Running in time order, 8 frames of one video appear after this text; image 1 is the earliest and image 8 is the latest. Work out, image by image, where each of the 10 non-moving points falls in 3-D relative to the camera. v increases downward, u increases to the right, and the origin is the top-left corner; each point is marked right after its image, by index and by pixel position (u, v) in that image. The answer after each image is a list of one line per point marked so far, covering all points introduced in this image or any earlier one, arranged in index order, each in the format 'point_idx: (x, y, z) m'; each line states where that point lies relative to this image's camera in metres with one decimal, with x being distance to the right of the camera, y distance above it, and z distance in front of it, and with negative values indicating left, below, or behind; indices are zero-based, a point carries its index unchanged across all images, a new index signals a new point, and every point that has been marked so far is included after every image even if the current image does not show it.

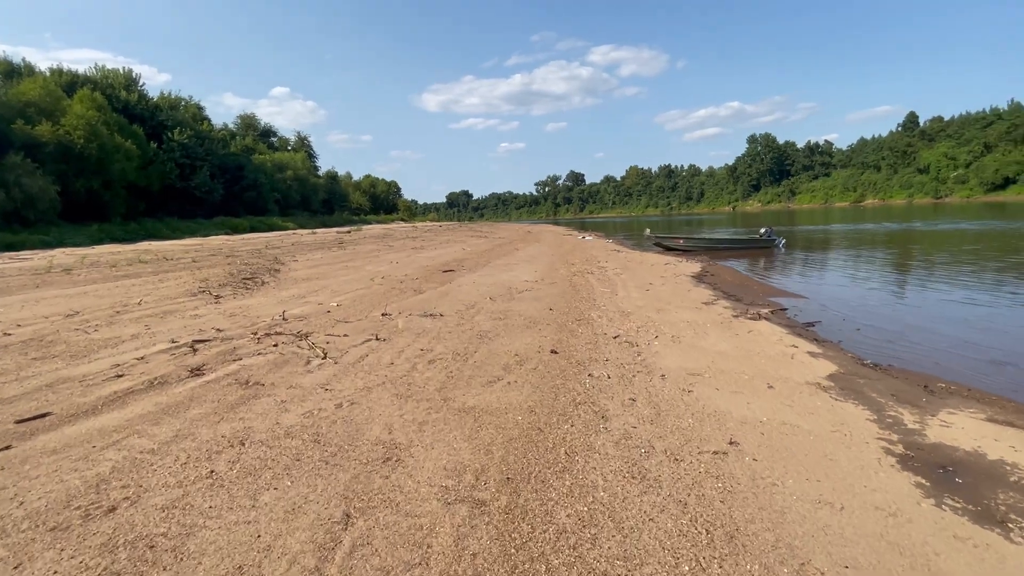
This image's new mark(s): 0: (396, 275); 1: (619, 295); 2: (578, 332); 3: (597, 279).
0: (-4.6, +0.5, +19.1) m
1: (+3.3, -0.2, +14.7) m
2: (+1.4, -1.0, +9.9) m
3: (+3.2, +0.3, +18.0) m
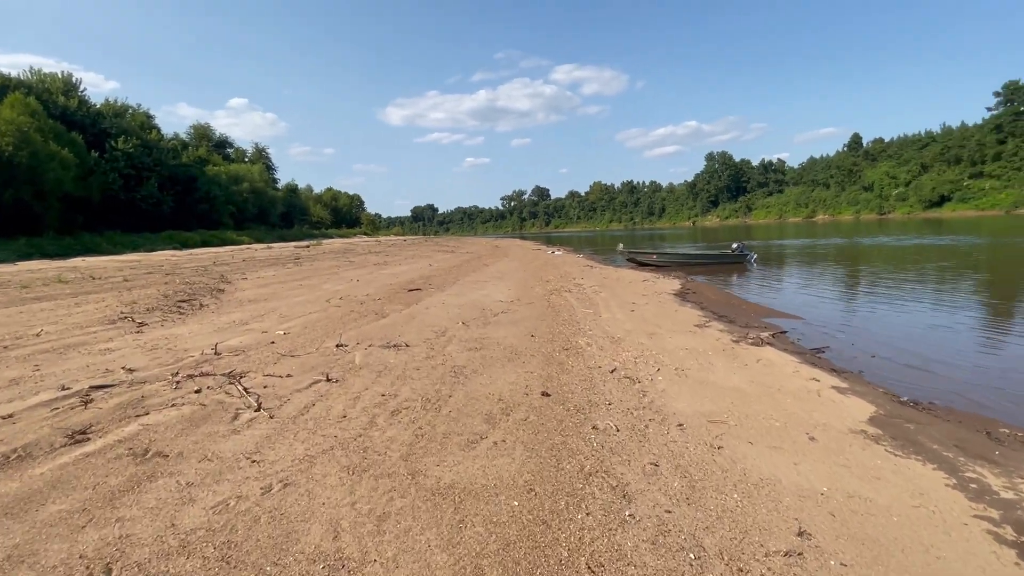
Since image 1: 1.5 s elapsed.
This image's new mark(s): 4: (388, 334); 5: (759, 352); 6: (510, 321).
0: (-5.6, -0.3, +17.3) m
1: (+2.6, -0.8, +13.5) m
2: (+1.0, -1.4, +8.5) m
3: (+2.2, -0.4, +16.7) m
4: (-2.8, -1.1, +10.8) m
5: (+5.0, -1.3, +9.6) m
6: (0.0, -0.9, +12.6) m
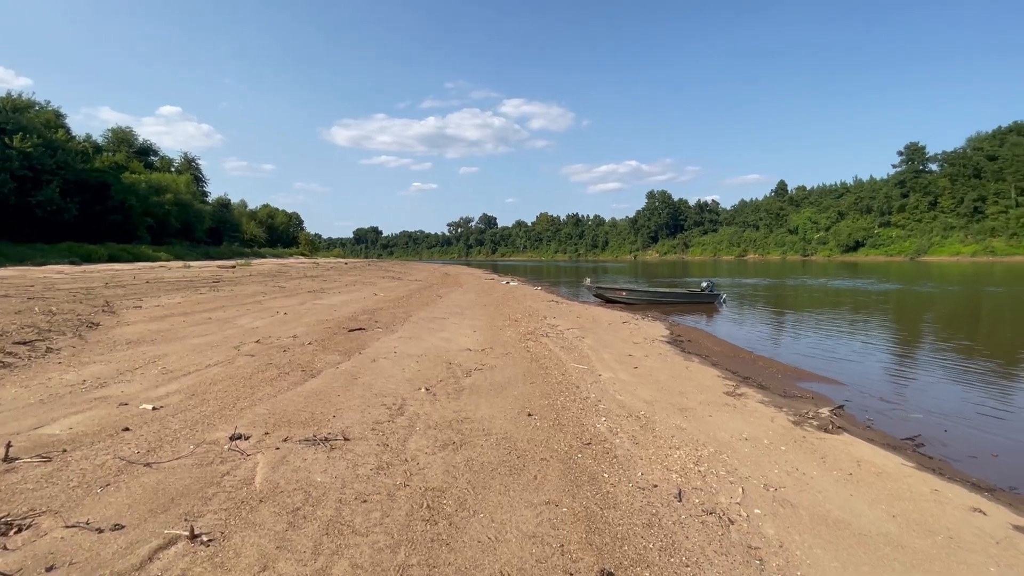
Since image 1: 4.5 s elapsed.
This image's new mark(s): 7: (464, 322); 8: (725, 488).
0: (-6.5, -1.4, +13.5) m
1: (+2.1, -2.0, +10.5) m
2: (+1.1, -2.3, +5.4) m
3: (+1.3, -1.7, +13.7) m
4: (-2.9, -1.9, +7.2) m
5: (+4.9, -2.3, +7.0) m
6: (-0.4, -1.9, +9.3) m
7: (-1.8, -1.3, +17.7) m
8: (+2.5, -2.4, +5.6) m
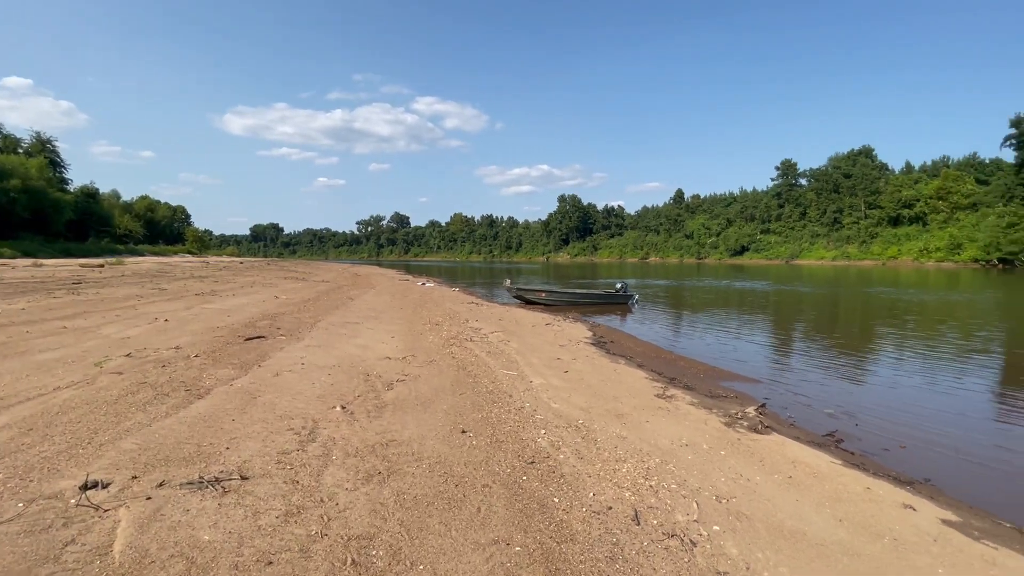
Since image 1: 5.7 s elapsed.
0: (-8.4, -1.4, +11.4) m
1: (+0.6, -2.1, +10.1) m
2: (+0.5, -2.3, +4.9) m
3: (-0.7, -1.8, +13.1) m
4: (-3.8, -2.0, +5.9) m
5: (+4.0, -2.4, +7.1) m
6: (-1.7, -2.0, +8.4) m
7: (-4.5, -1.4, +16.5) m
8: (+1.9, -2.4, +5.3) m
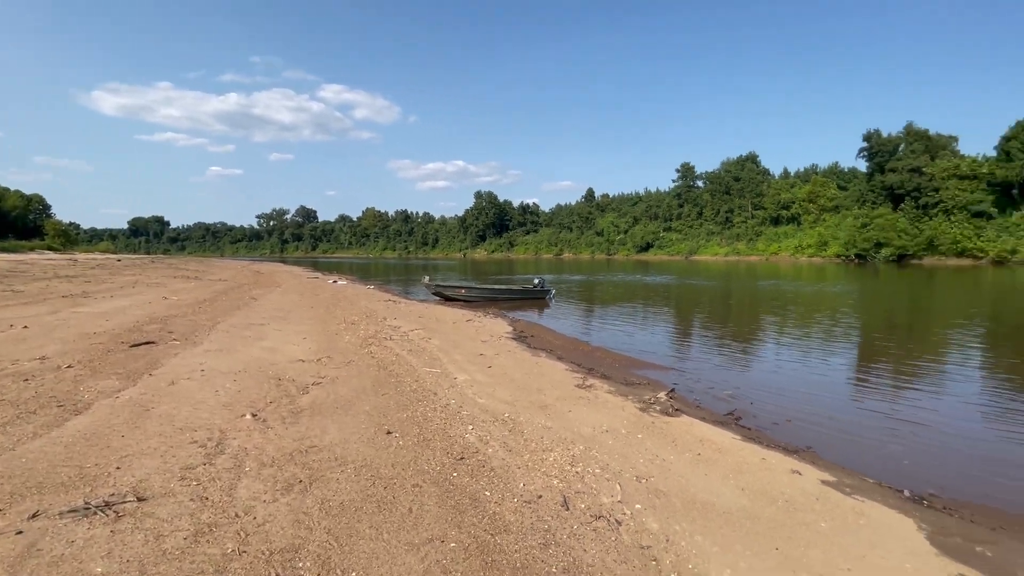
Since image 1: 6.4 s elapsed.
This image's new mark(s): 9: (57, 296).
0: (-10.1, -1.5, +9.8) m
1: (-1.0, -2.0, +10.1) m
2: (-0.2, -2.3, +4.9) m
3: (-2.8, -1.7, +12.8) m
4: (-4.6, -2.0, +5.2) m
5: (+2.9, -2.3, +7.7) m
6: (-2.9, -1.9, +8.0) m
7: (-7.2, -1.3, +15.5) m
8: (+1.1, -2.3, +5.5) m
9: (-18.6, -0.3, +19.5) m
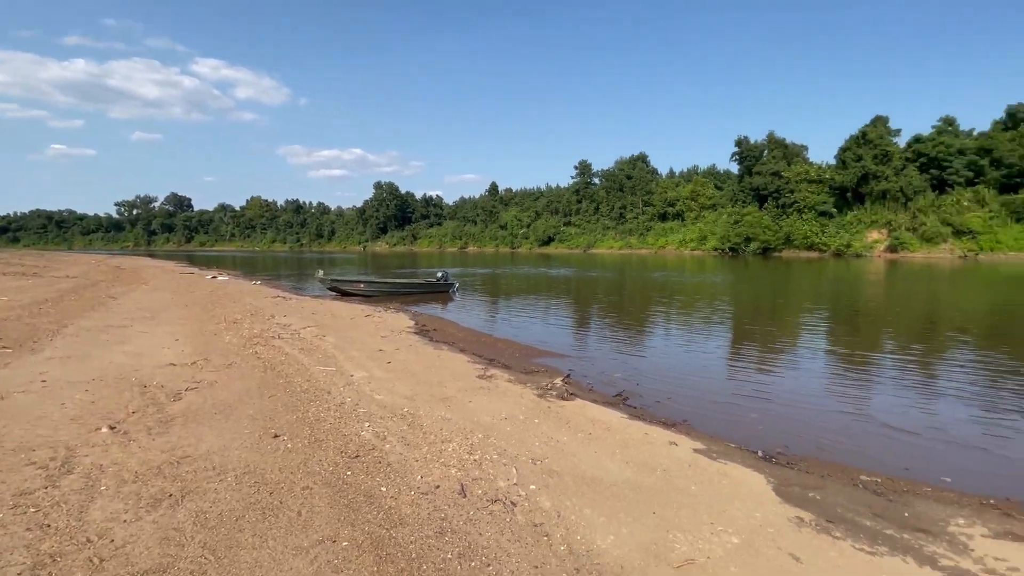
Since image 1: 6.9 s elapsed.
0: (-11.9, -1.5, +7.7) m
1: (-3.1, -1.8, +9.7) m
2: (-1.2, -2.2, +4.8) m
3: (-5.4, -1.6, +12.0) m
4: (-5.6, -1.9, +4.2) m
5: (+1.2, -2.1, +8.2) m
6: (-4.6, -1.9, +7.4) m
7: (-10.2, -1.2, +13.8) m
8: (-0.1, -2.2, +5.7) m
9: (-22.2, -0.4, +15.5) m
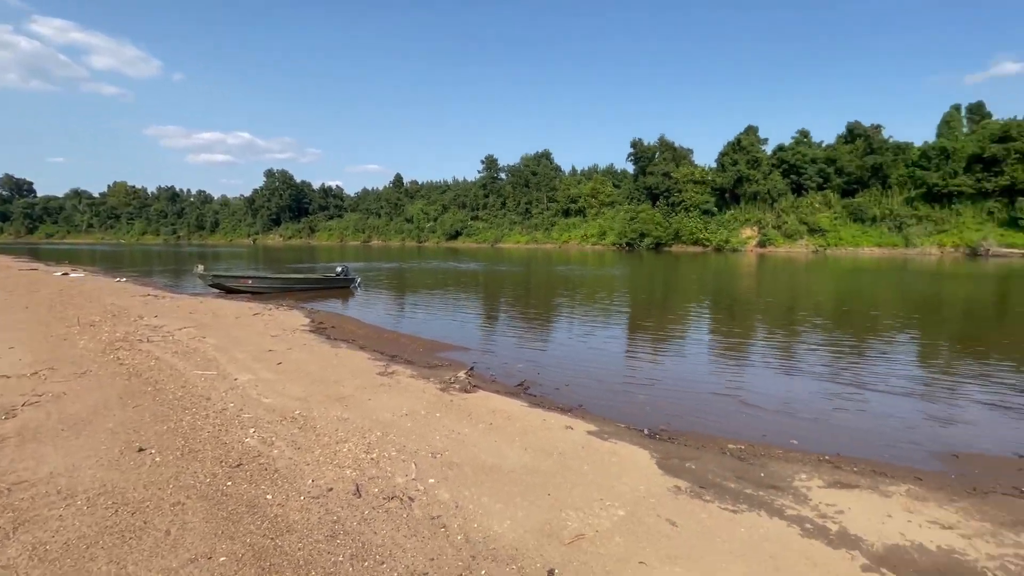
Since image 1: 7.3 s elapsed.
0: (-13.3, -1.5, +5.3) m
1: (-5.0, -1.7, +9.0) m
2: (-2.2, -2.1, +4.6) m
3: (-7.7, -1.5, +10.8) m
4: (-6.4, -2.0, +3.1) m
5: (-0.5, -2.0, +8.3) m
6: (-6.0, -1.8, +6.4) m
7: (-12.7, -1.2, +11.6) m
8: (-1.3, -2.1, +5.6) m
9: (-24.8, -0.5, +11.0) m
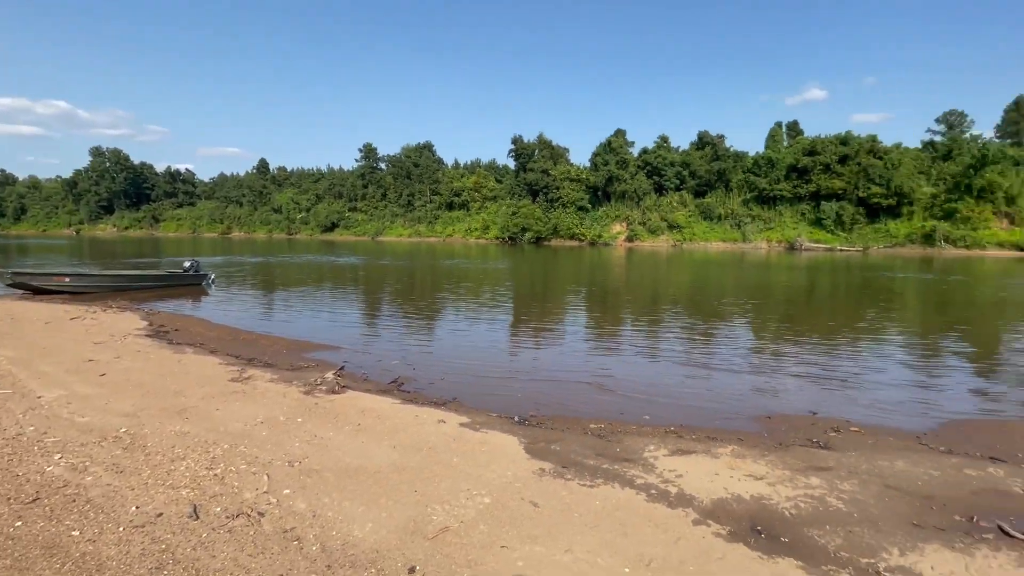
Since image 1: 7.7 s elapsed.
0: (-14.4, -1.7, +2.0) m
1: (-7.2, -1.7, +7.5) m
2: (-3.4, -2.1, +3.9) m
3: (-10.2, -1.5, +8.6) m
4: (-7.2, -2.0, +1.5) m
5: (-2.6, -1.9, +7.9) m
6: (-7.5, -1.9, +4.8) m
7: (-15.3, -1.3, +8.2) m
8: (-2.8, -2.1, +5.1) m
9: (-27.0, -0.8, +4.8) m
